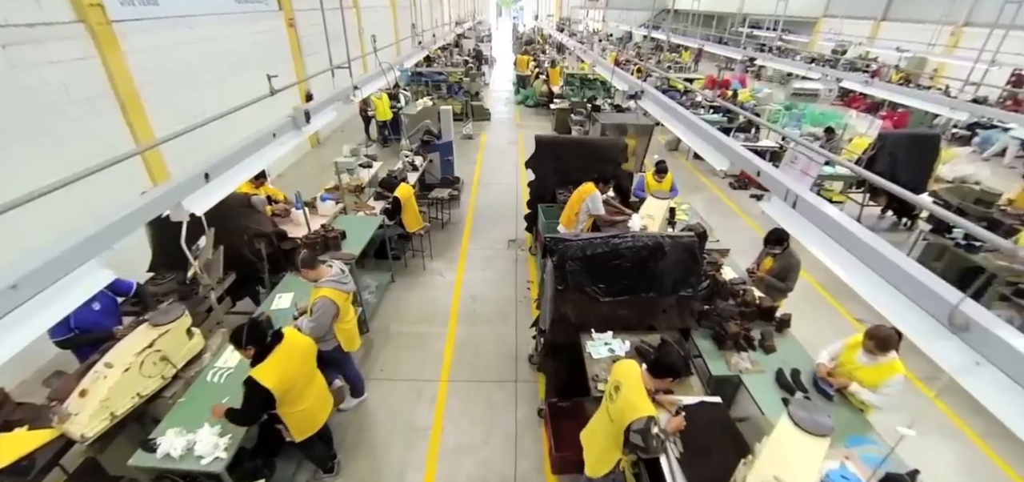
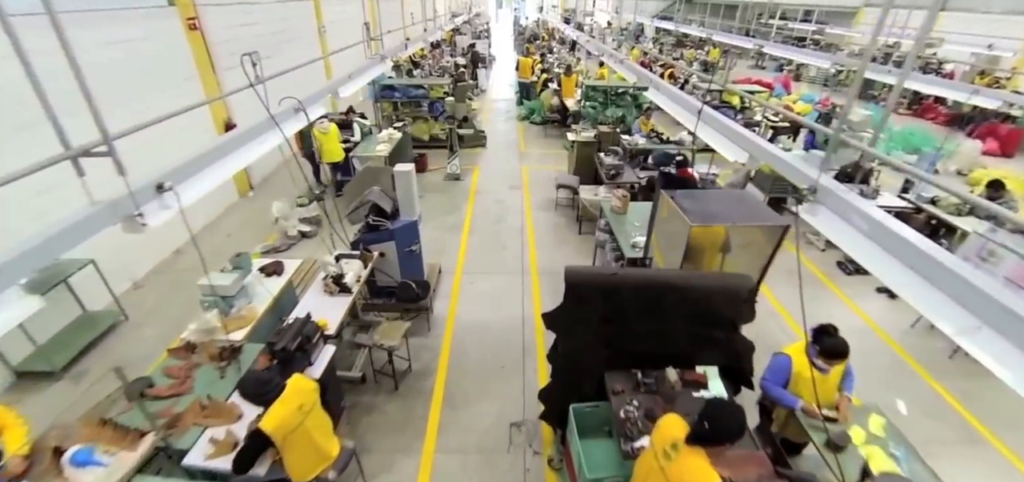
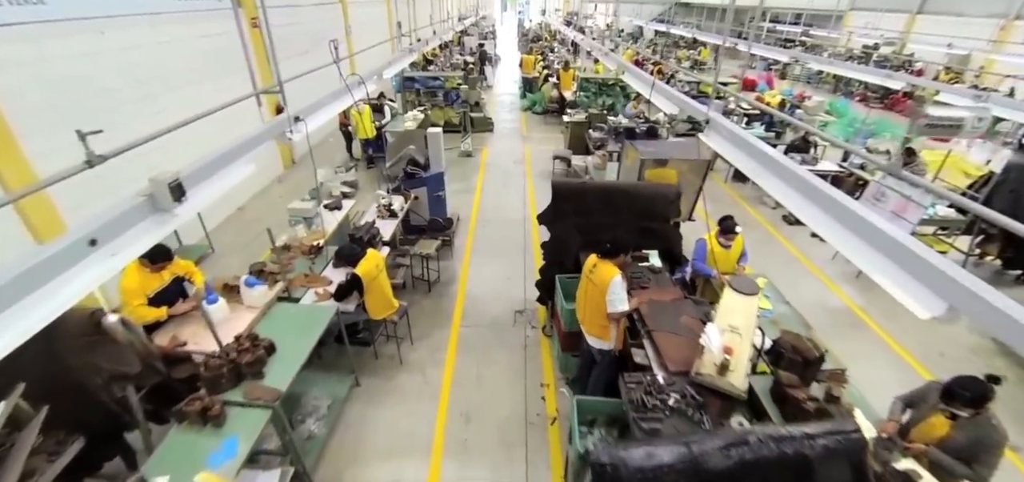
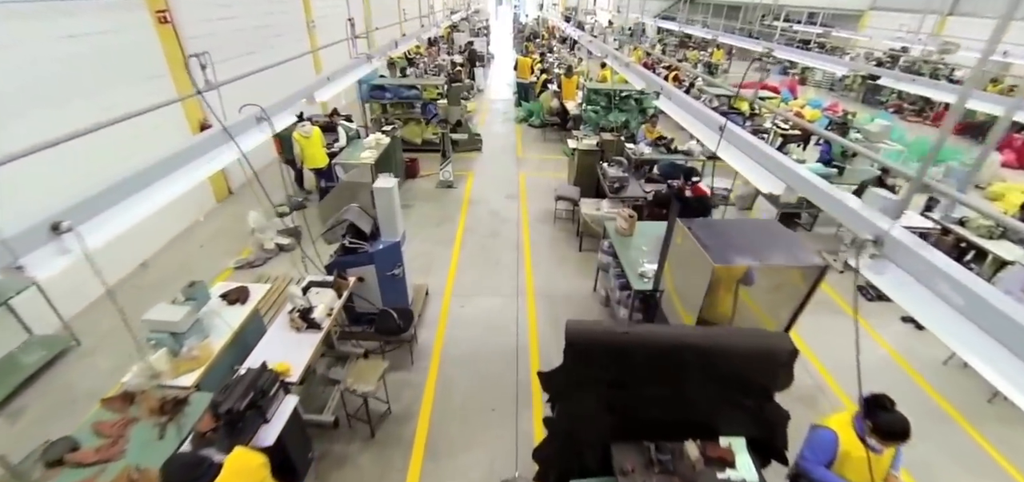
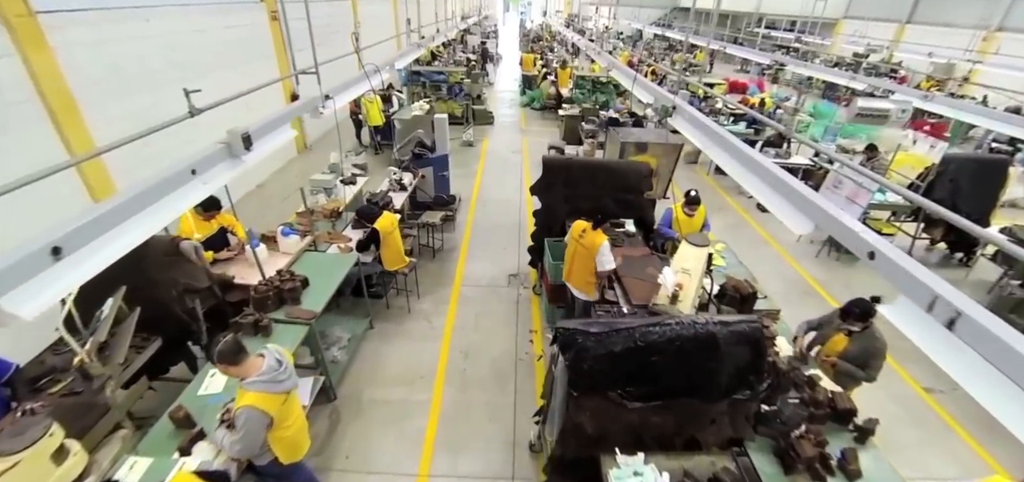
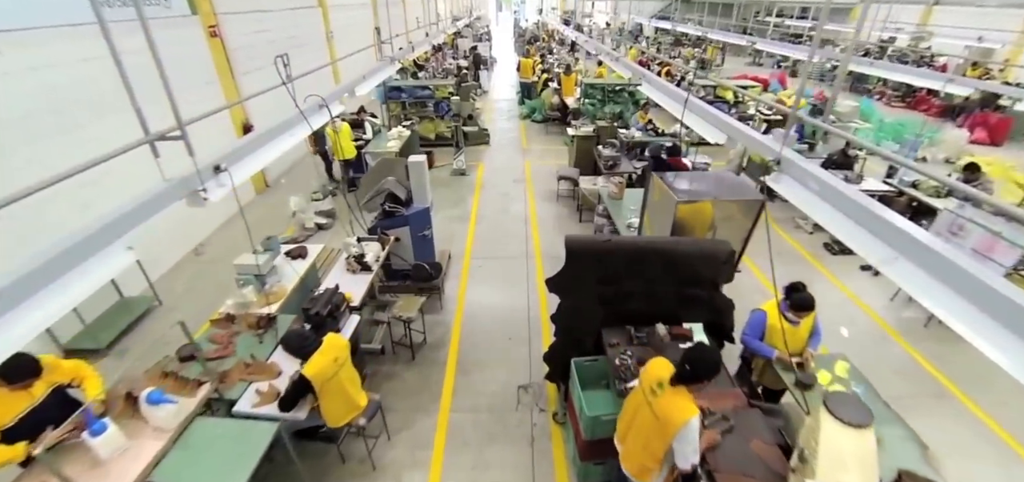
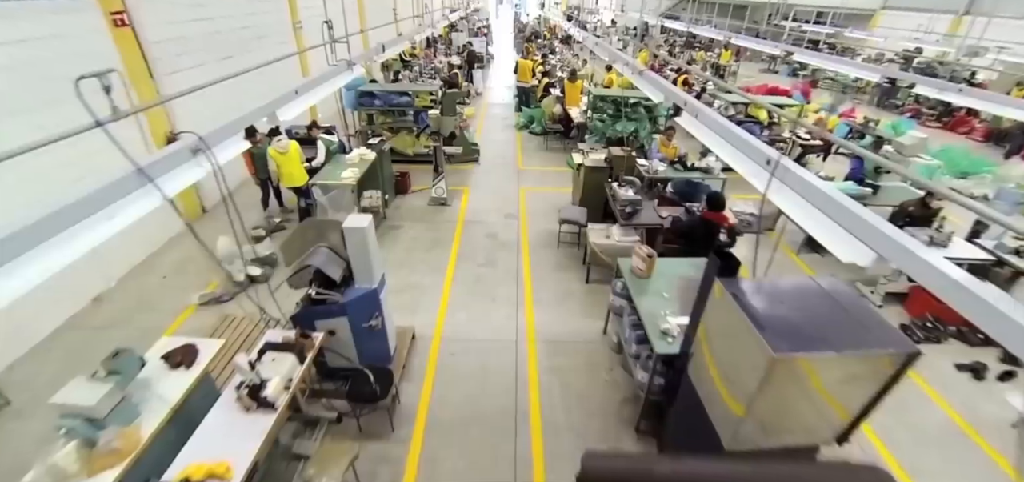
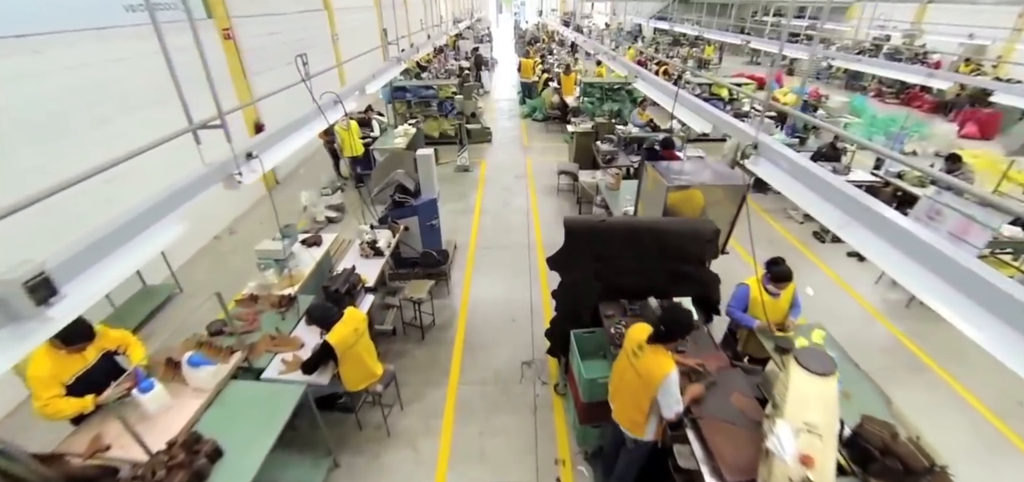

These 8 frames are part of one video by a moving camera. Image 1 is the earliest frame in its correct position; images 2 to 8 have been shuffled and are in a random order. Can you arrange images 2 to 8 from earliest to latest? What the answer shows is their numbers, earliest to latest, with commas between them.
5, 3, 8, 6, 2, 4, 7
